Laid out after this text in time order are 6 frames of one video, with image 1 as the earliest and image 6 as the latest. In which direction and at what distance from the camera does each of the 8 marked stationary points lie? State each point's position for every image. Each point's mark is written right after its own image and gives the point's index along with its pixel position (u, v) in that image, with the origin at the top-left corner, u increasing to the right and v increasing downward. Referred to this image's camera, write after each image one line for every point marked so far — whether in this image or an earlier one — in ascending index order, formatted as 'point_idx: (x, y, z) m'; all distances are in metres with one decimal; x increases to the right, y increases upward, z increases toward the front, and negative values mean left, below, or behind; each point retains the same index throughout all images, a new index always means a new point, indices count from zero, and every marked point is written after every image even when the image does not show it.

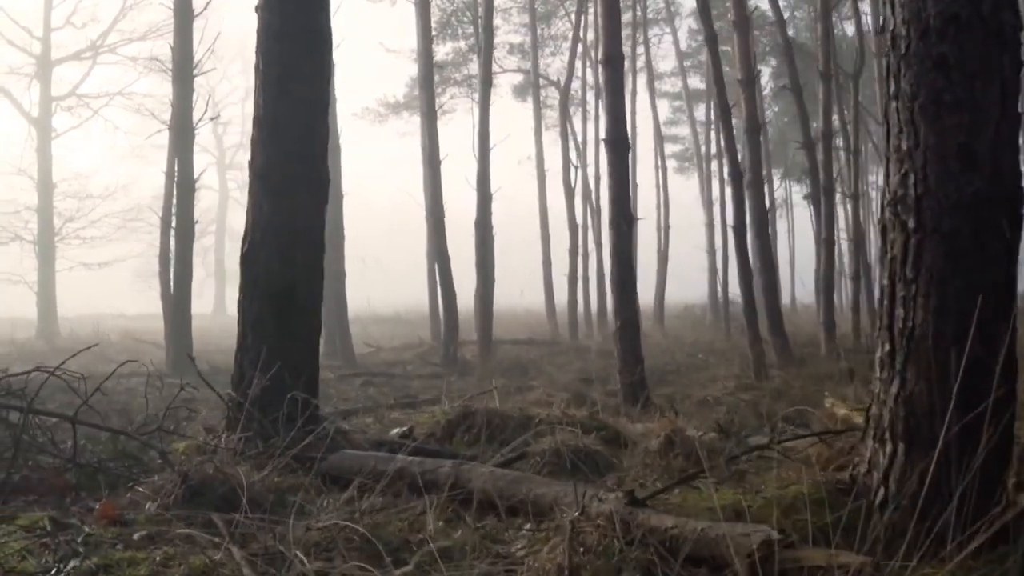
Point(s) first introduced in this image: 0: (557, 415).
0: (+0.4, -0.9, +6.6) m
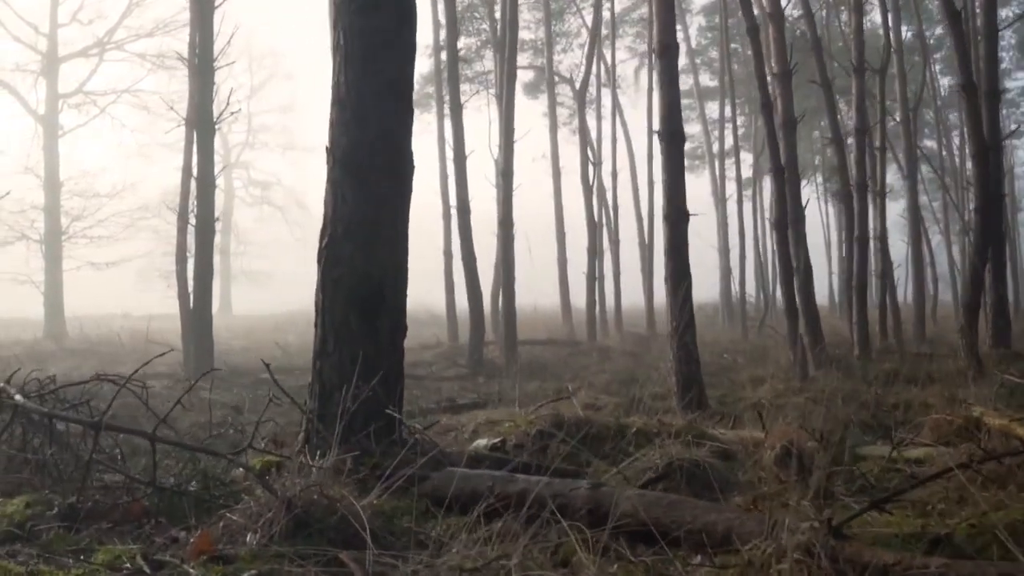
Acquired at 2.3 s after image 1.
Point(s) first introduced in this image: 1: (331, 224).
0: (+0.9, -0.9, +6.1) m
1: (-1.0, +0.3, +4.7) m
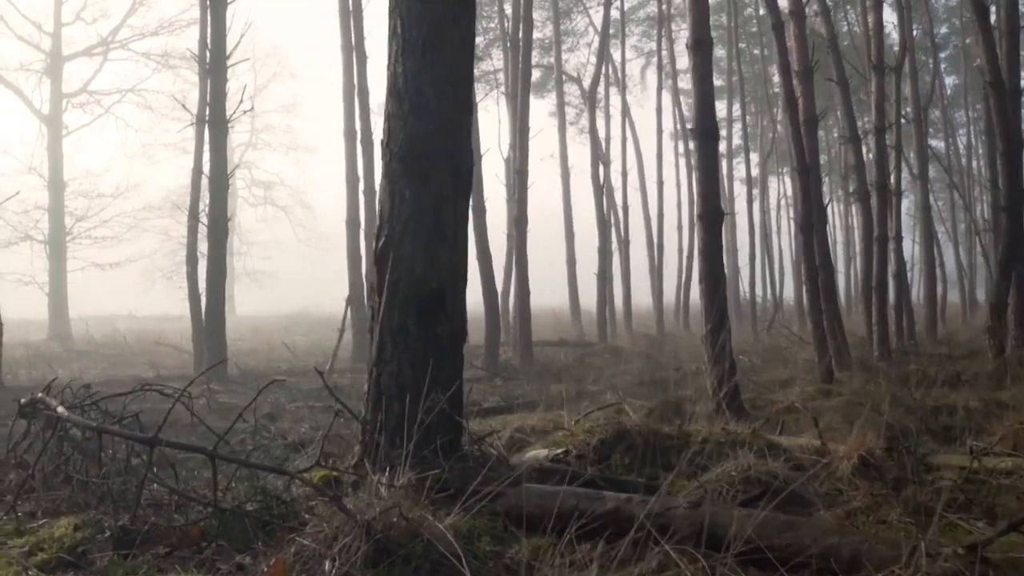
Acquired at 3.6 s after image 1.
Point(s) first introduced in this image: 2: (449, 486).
0: (+1.3, -0.9, +5.8) m
1: (-0.6, +0.3, +4.4) m
2: (-0.2, -0.8, +3.7) m
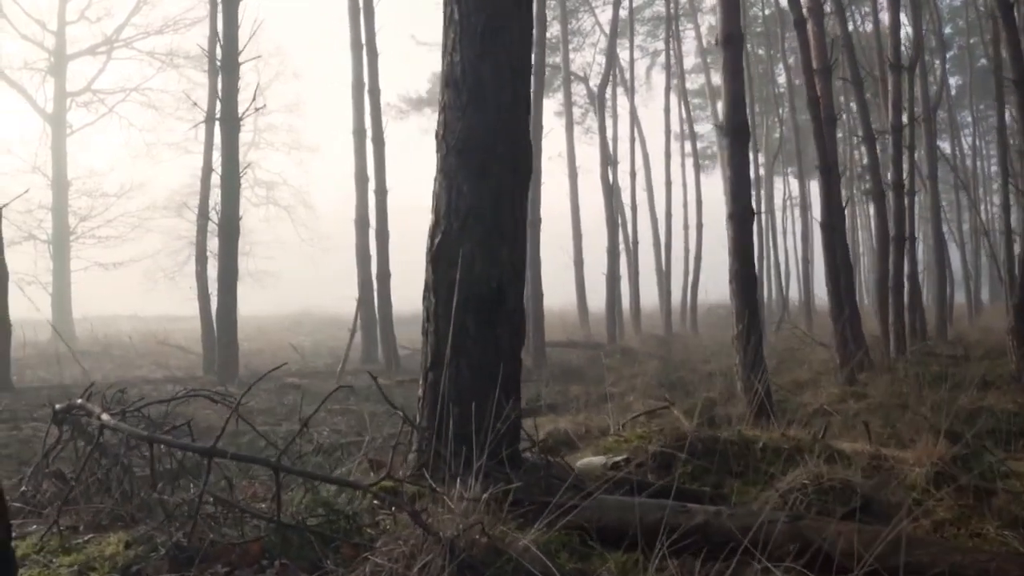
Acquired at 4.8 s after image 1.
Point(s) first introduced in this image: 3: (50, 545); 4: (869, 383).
0: (+1.6, -0.9, +5.6) m
1: (-0.3, +0.3, +4.2) m
2: (+0.1, -0.8, +3.5) m
3: (-1.8, -1.0, +3.4) m
4: (+5.4, -1.5, +13.4) m
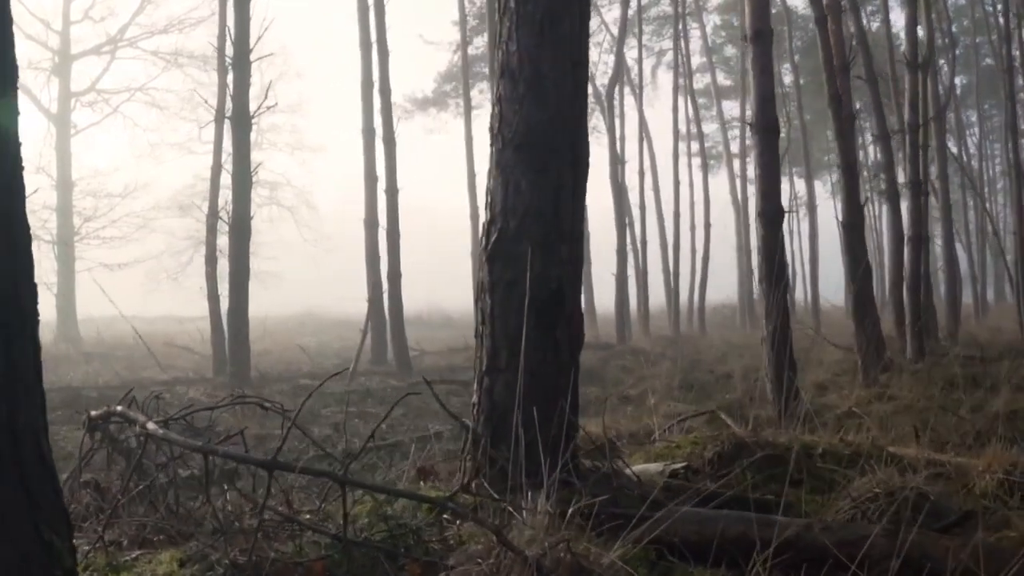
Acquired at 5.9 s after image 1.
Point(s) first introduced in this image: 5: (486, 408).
0: (+1.9, -0.9, +5.4) m
1: (0.0, +0.3, +4.0) m
2: (+0.3, -0.8, +3.3) m
3: (-1.5, -1.0, +3.2) m
4: (+5.7, -1.5, +13.1) m
5: (-0.1, -0.5, +3.9) m
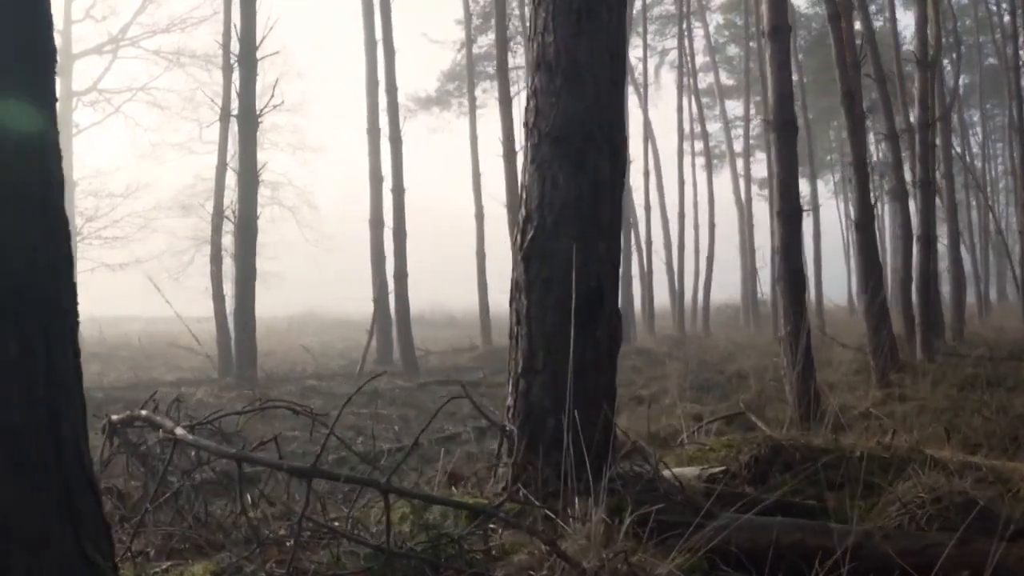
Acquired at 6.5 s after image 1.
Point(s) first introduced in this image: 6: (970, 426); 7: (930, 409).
0: (+2.0, -0.9, +5.2) m
1: (+0.1, +0.3, +3.9) m
2: (+0.5, -0.8, +3.2) m
3: (-1.3, -1.0, +3.1) m
4: (+5.9, -1.5, +13.0) m
5: (0.0, -0.5, +3.8) m
6: (+3.9, -1.2, +7.4) m
7: (+4.6, -1.3, +9.5) m
